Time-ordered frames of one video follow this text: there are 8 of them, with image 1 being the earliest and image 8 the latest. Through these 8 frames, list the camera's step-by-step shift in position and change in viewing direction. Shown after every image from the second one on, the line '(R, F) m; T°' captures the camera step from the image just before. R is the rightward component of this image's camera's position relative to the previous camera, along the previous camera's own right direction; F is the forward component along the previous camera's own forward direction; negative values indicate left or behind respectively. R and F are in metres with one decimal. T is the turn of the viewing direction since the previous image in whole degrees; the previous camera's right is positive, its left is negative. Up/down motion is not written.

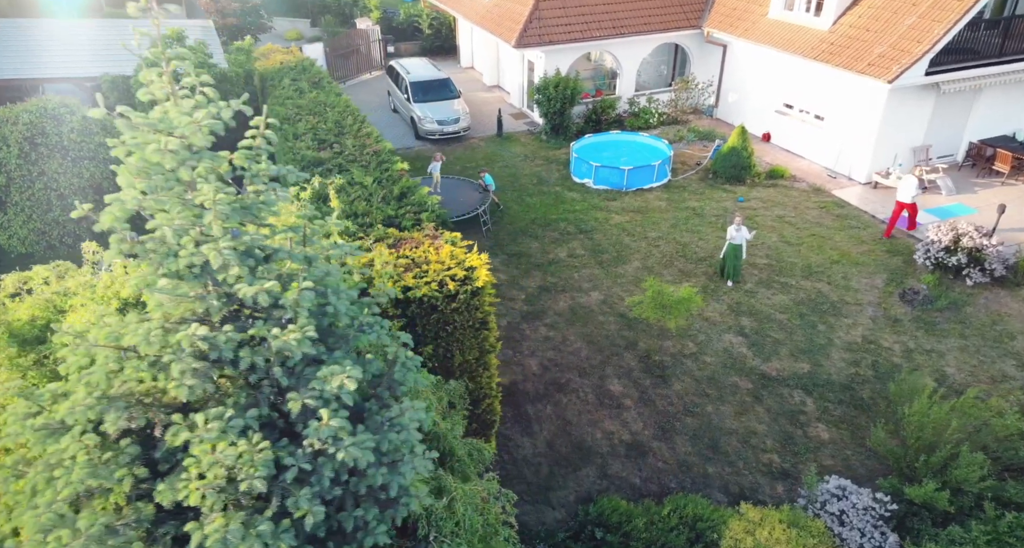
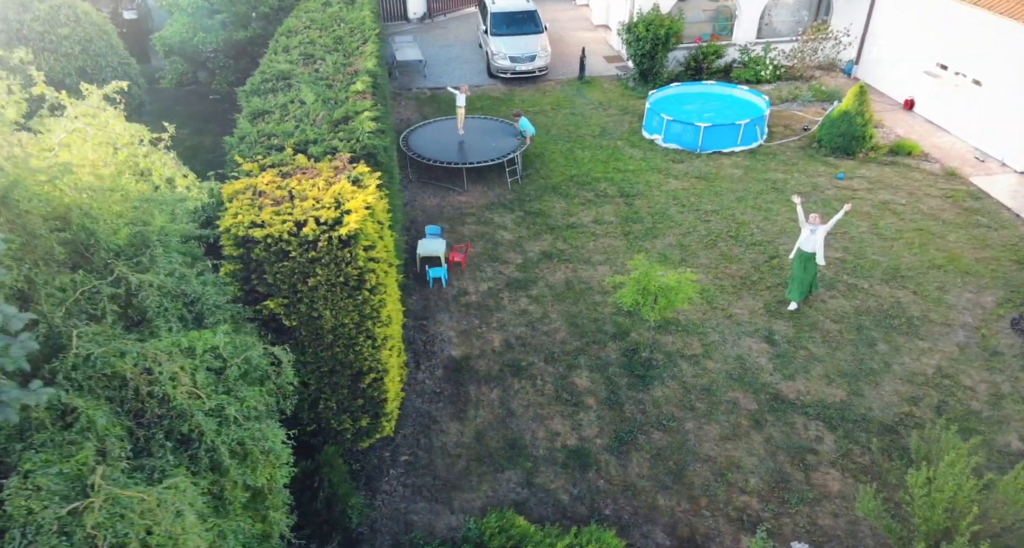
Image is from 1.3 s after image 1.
(+2.1, +1.6) m; -12°
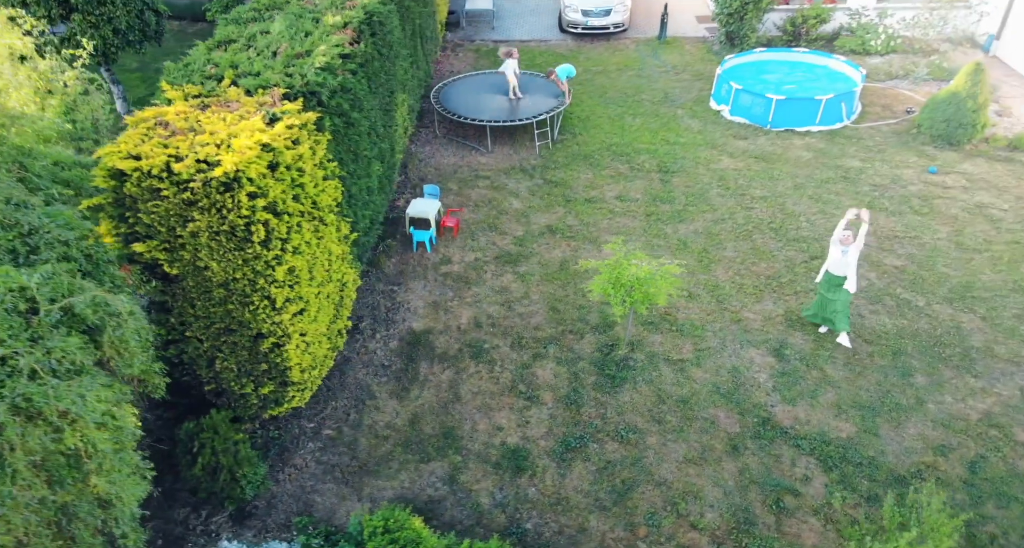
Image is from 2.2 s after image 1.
(+1.5, +0.9) m; -9°
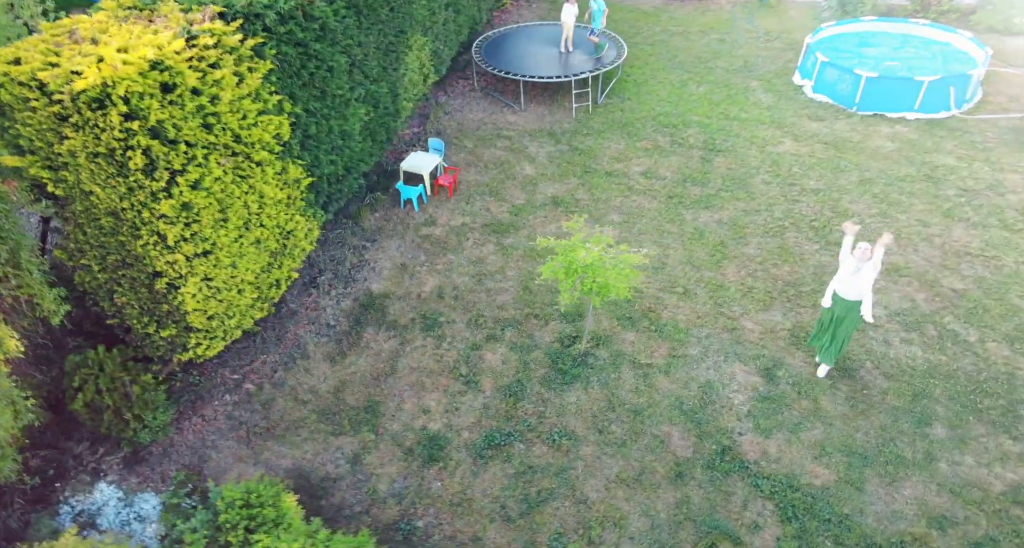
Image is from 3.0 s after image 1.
(+1.5, +0.8) m; -9°
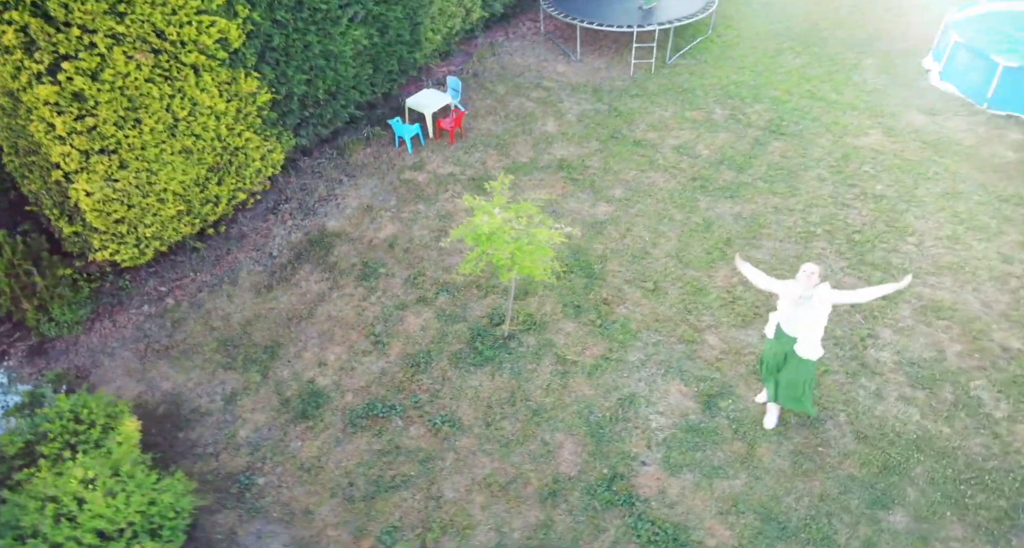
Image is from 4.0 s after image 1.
(+1.8, +0.9) m; -11°
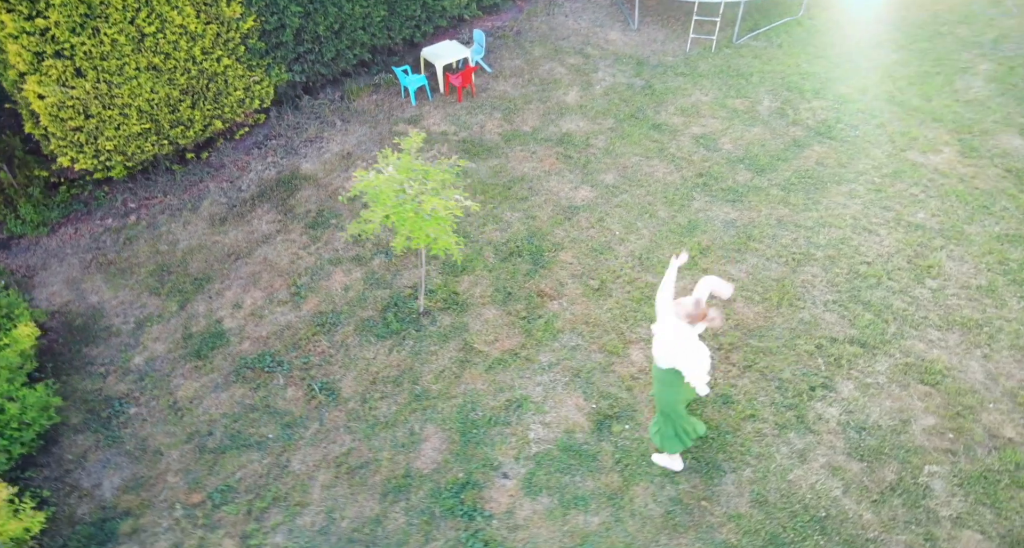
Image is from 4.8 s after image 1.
(+1.6, +0.6) m; -9°
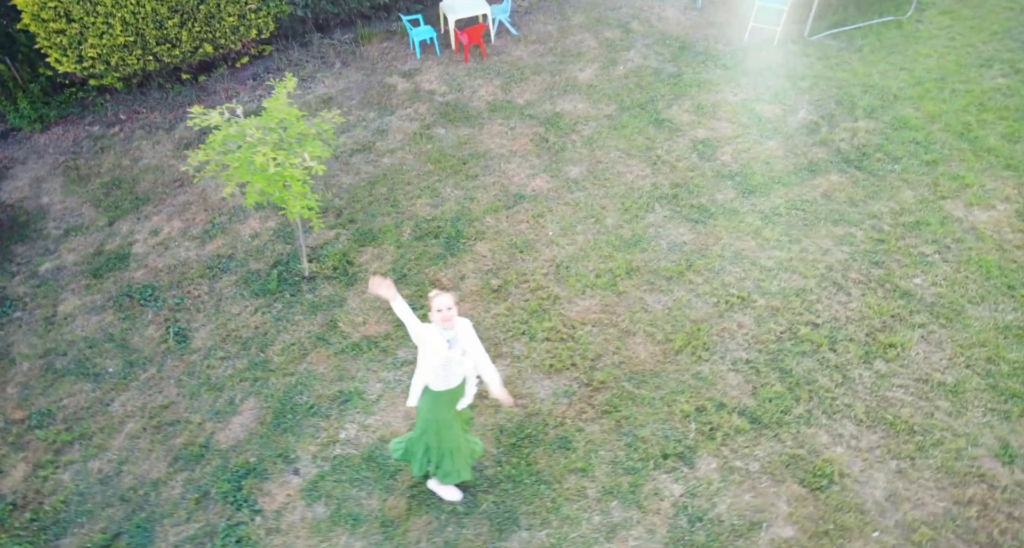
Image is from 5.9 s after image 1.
(+1.8, +0.6) m; -10°
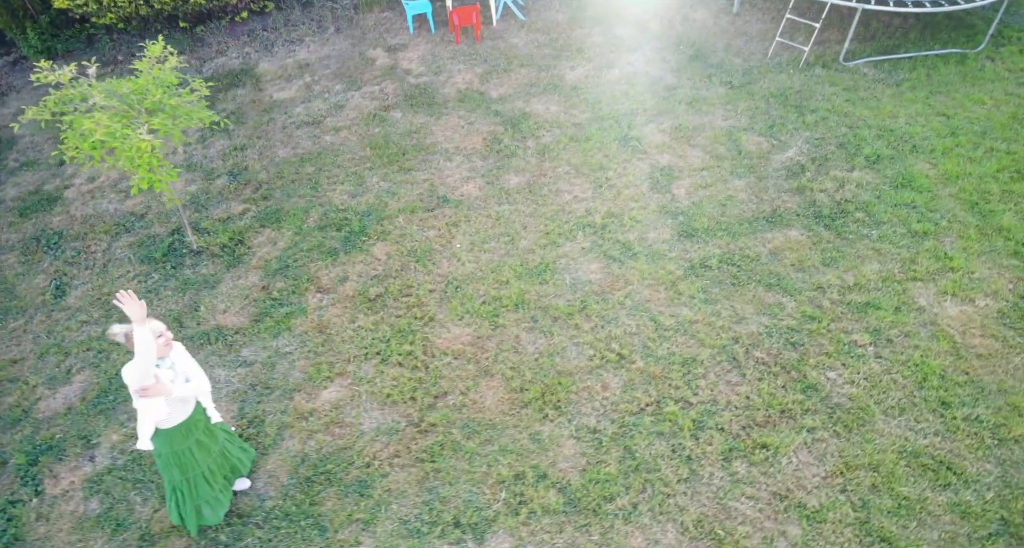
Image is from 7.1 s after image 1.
(+1.5, +0.5) m; -7°
